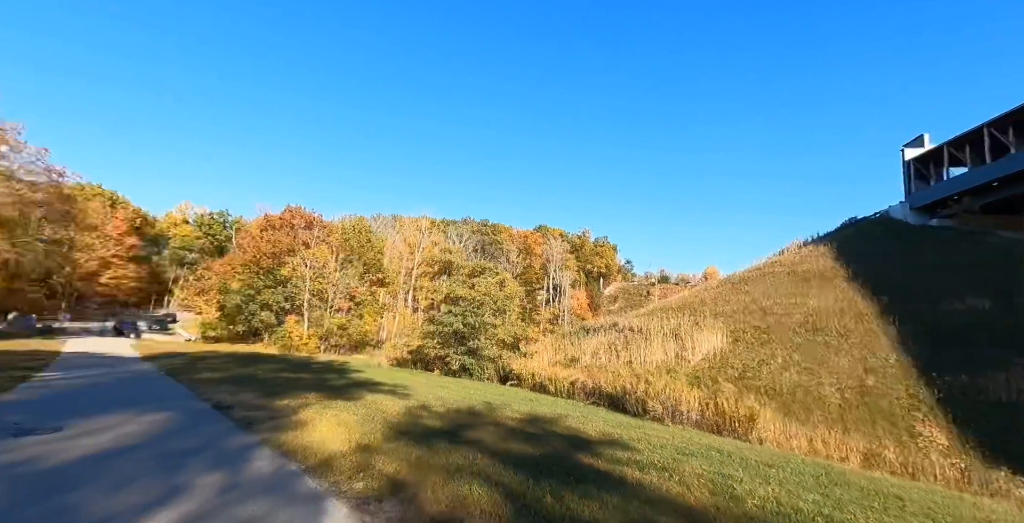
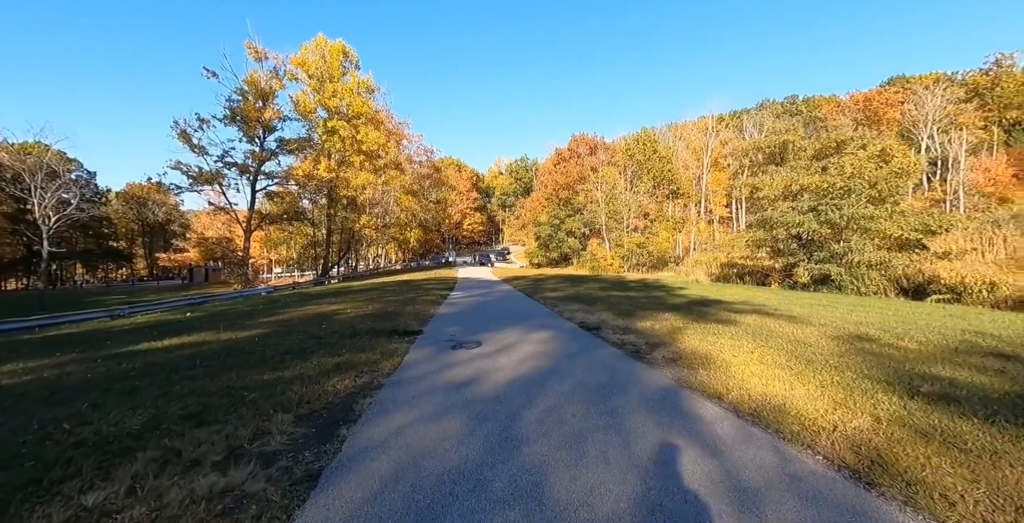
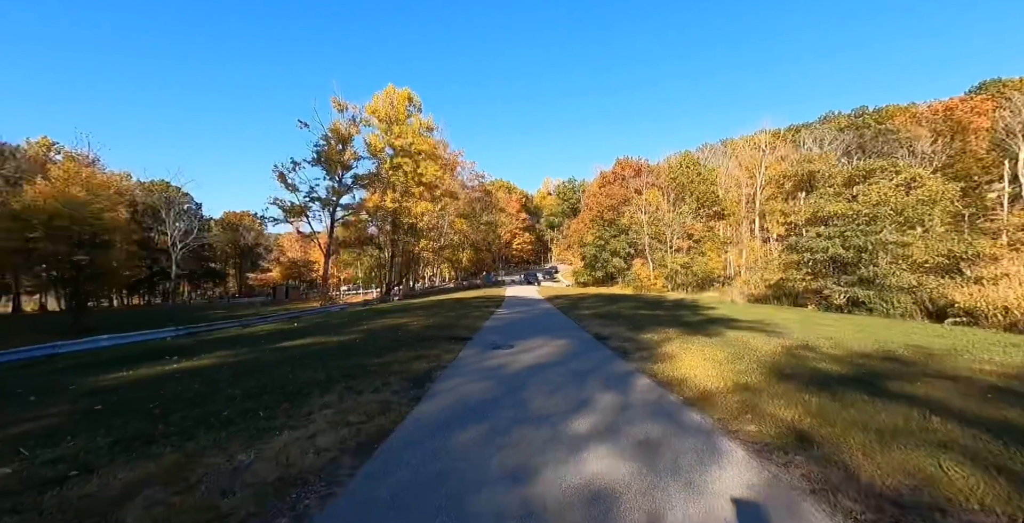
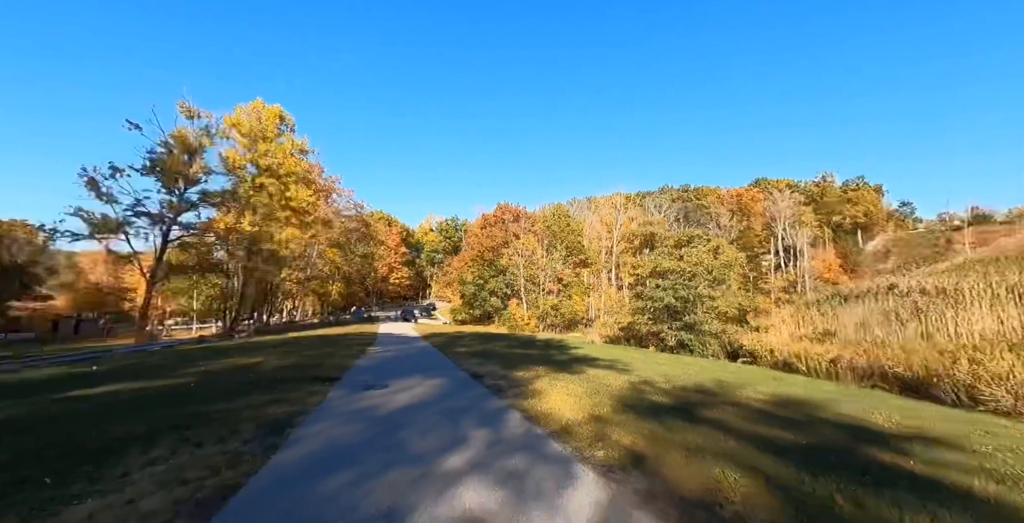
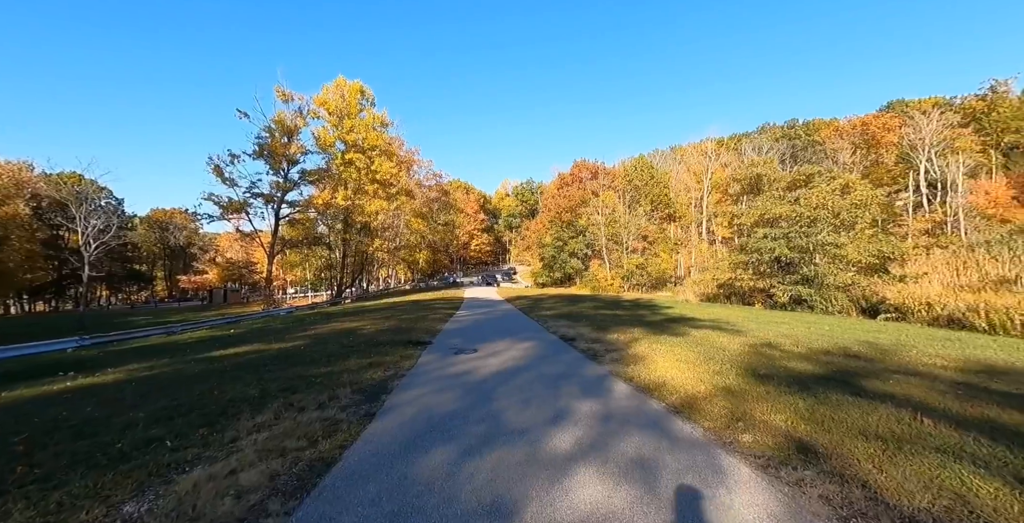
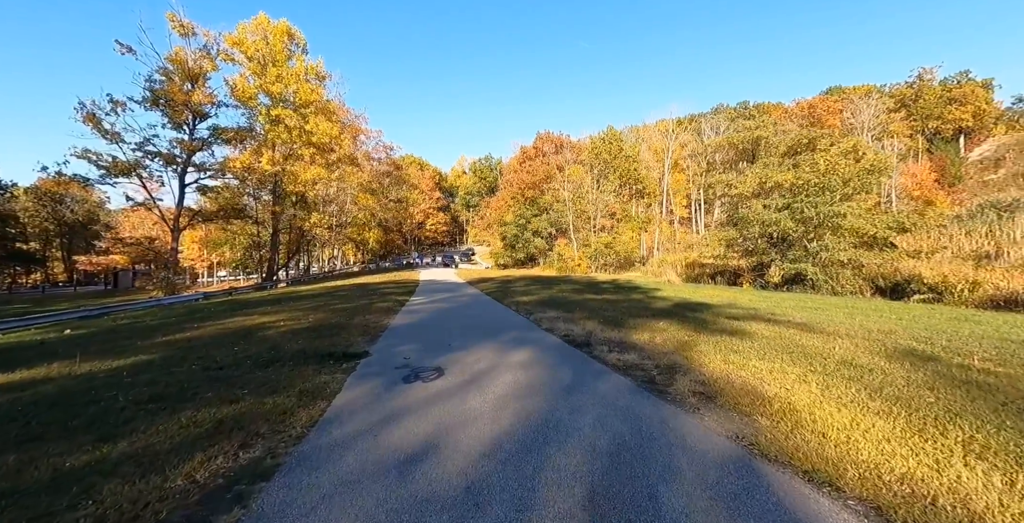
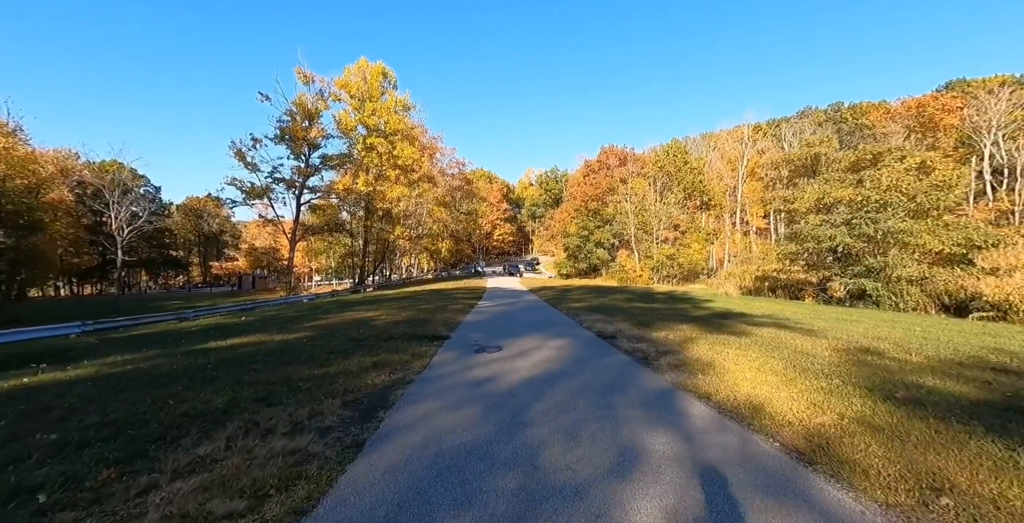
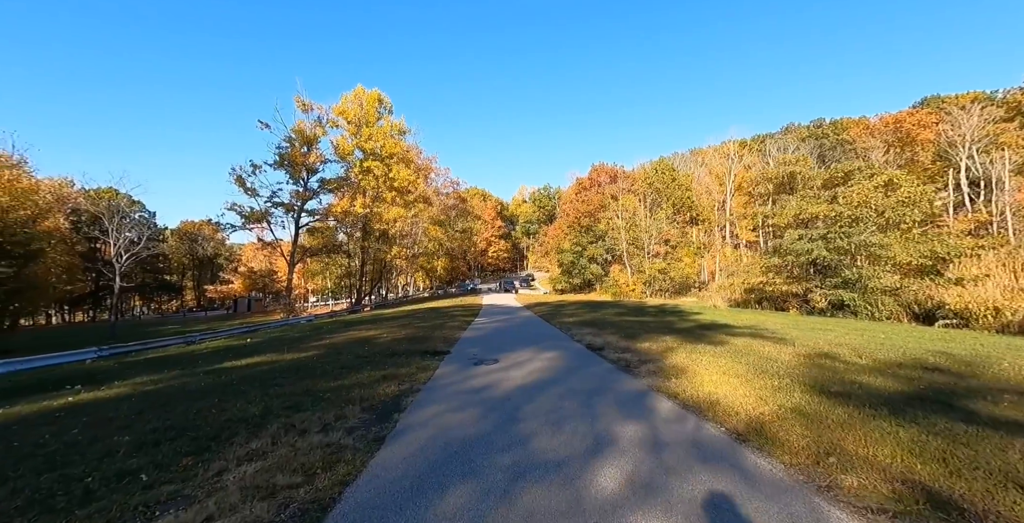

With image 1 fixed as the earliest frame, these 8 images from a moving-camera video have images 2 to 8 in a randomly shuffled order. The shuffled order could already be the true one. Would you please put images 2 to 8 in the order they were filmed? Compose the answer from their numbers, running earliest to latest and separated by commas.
4, 3, 5, 8, 7, 2, 6
